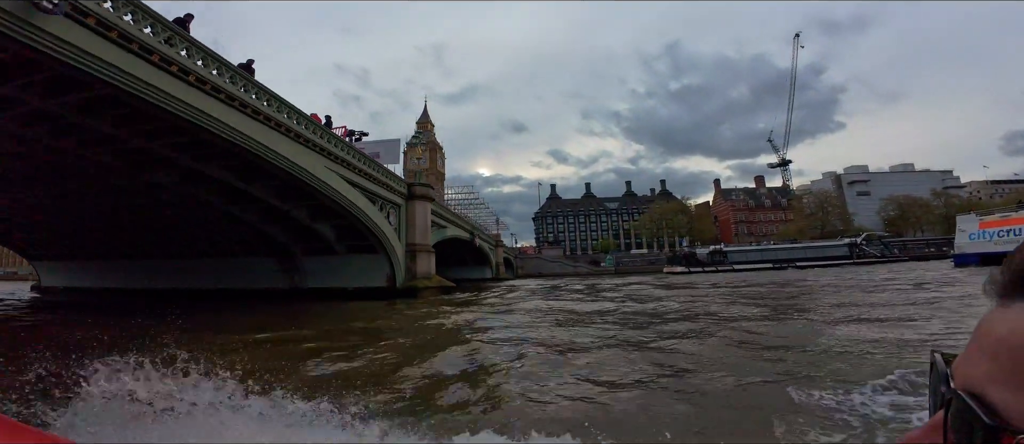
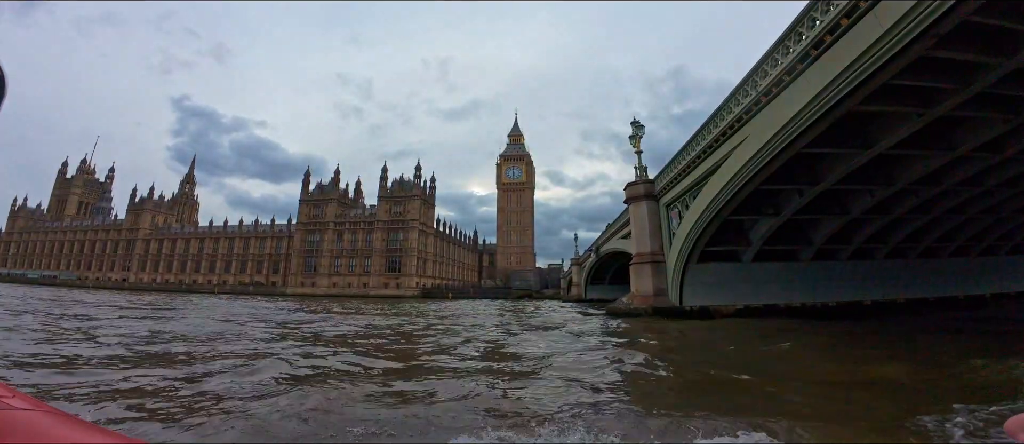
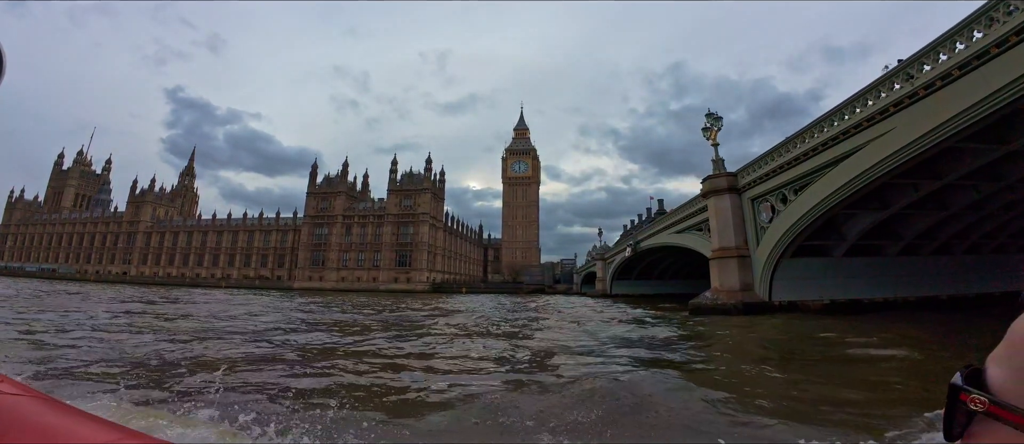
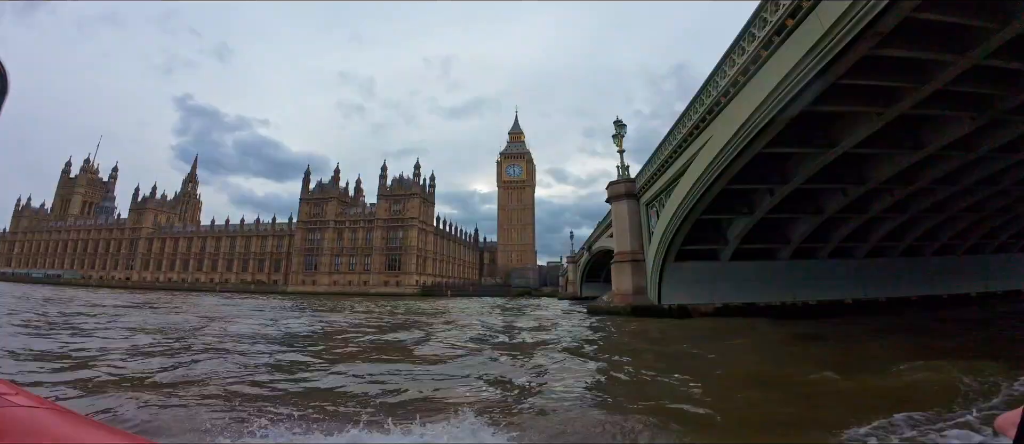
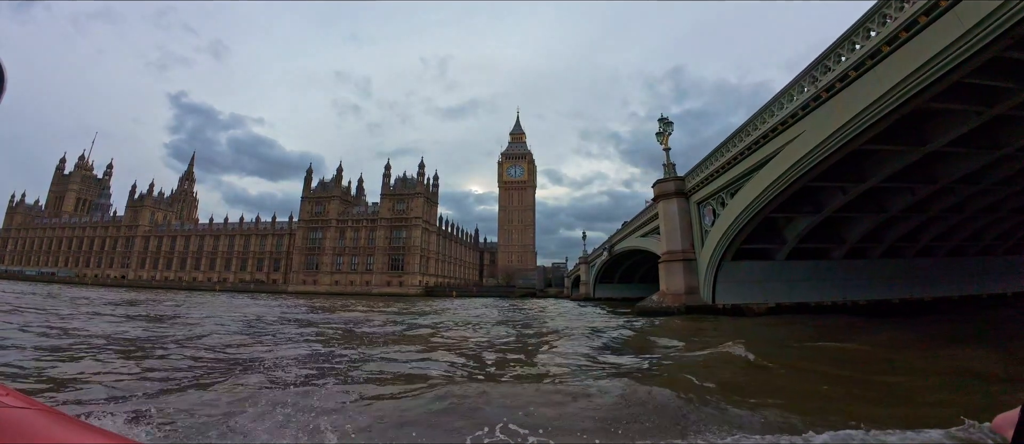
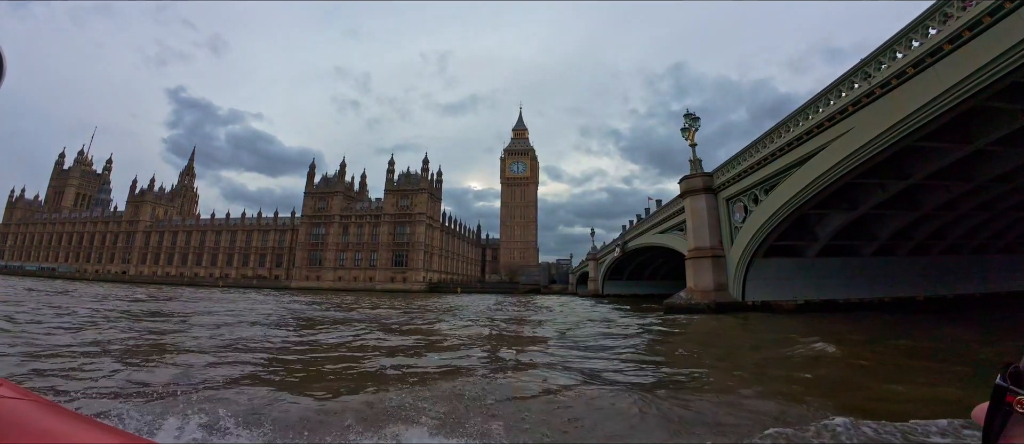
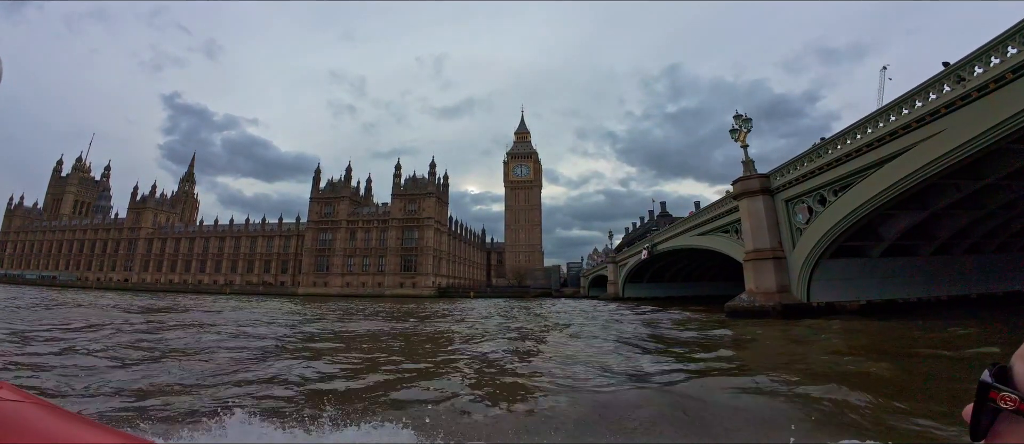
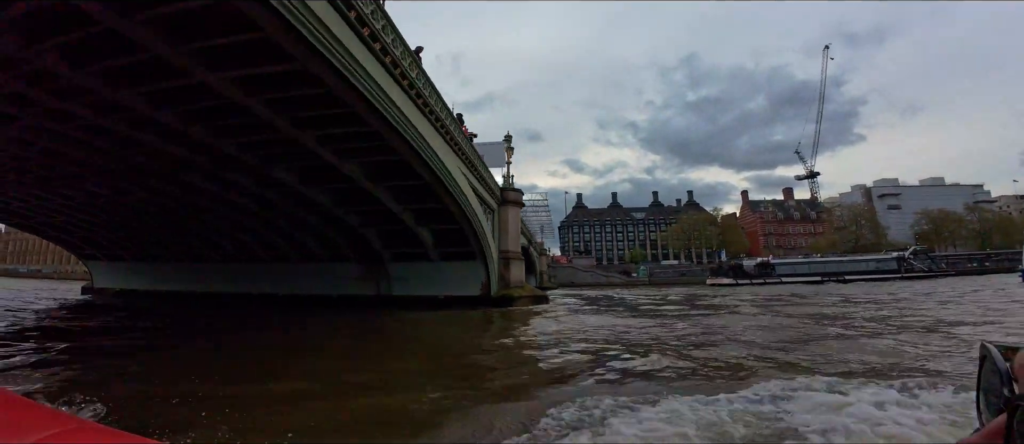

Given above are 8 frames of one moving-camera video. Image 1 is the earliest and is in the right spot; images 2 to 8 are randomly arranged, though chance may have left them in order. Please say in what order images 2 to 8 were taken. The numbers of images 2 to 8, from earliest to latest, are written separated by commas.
8, 4, 2, 5, 6, 3, 7
